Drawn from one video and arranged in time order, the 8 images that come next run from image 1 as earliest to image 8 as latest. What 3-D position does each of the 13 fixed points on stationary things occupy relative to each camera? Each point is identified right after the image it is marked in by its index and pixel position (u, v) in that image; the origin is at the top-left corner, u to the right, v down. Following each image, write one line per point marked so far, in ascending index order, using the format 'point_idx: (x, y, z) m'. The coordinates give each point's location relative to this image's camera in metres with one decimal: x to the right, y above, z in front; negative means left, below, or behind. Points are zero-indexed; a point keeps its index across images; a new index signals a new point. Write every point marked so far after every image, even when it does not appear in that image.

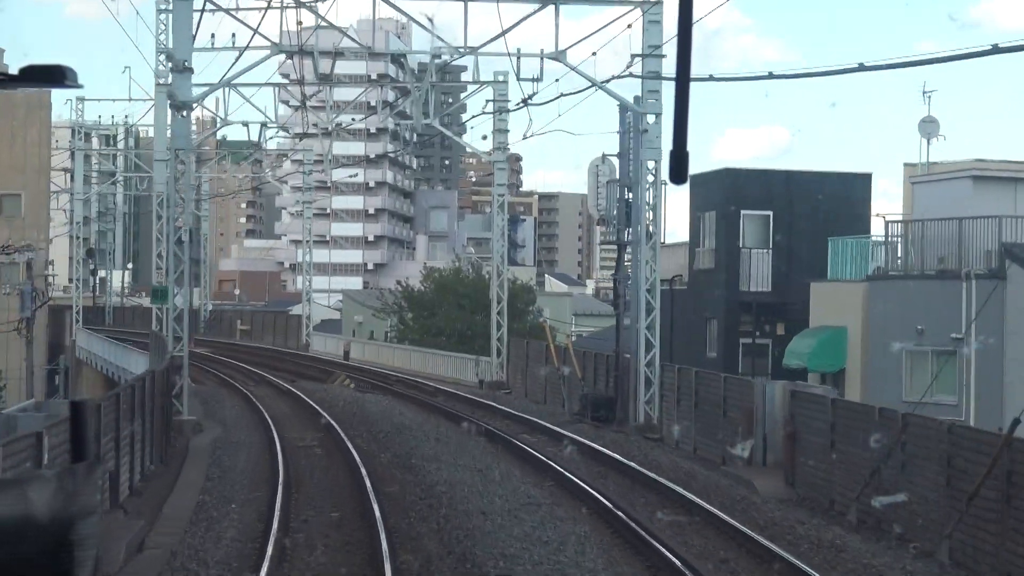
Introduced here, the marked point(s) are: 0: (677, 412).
0: (+1.1, -0.8, +14.2) m
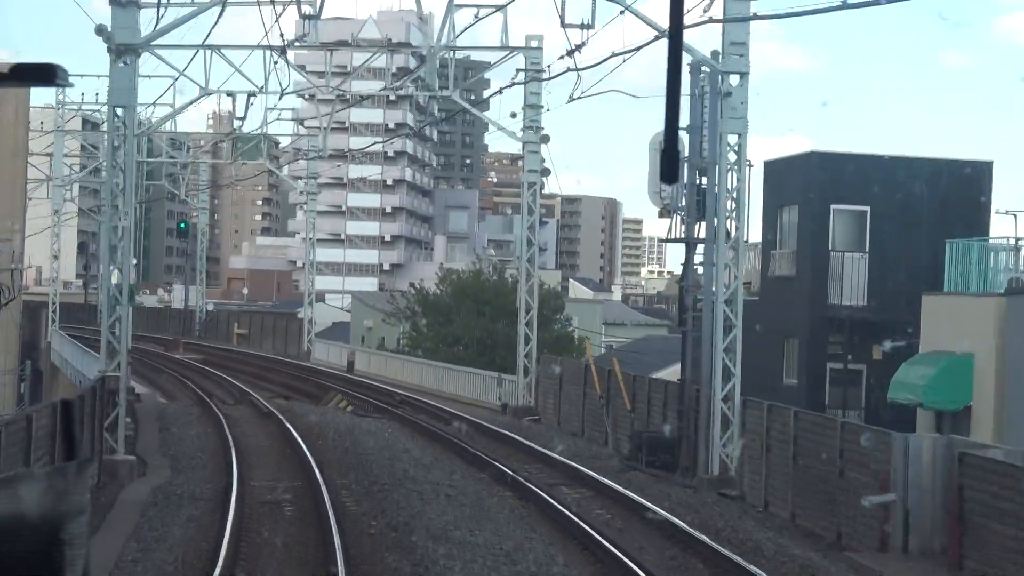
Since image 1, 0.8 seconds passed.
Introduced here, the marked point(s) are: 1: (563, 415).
0: (+1.3, -0.9, +10.8) m
1: (+0.4, -1.0, +16.2) m
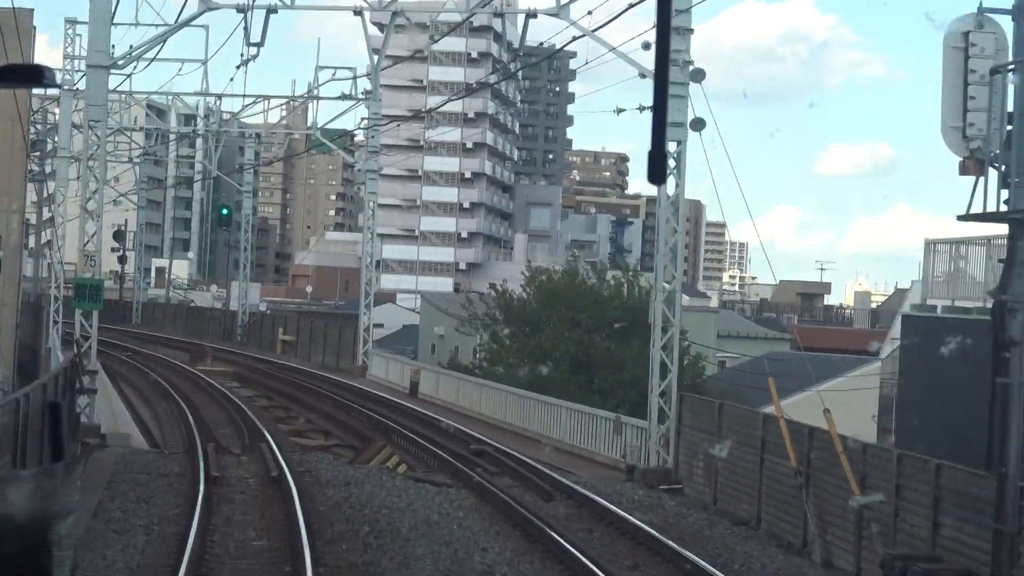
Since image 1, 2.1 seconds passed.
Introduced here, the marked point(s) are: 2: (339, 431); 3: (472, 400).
0: (+1.7, -0.9, +5.3) m
1: (+1.1, -1.0, +10.7) m
2: (-1.3, -1.0, +16.0) m
3: (-0.3, -0.9, +18.0) m
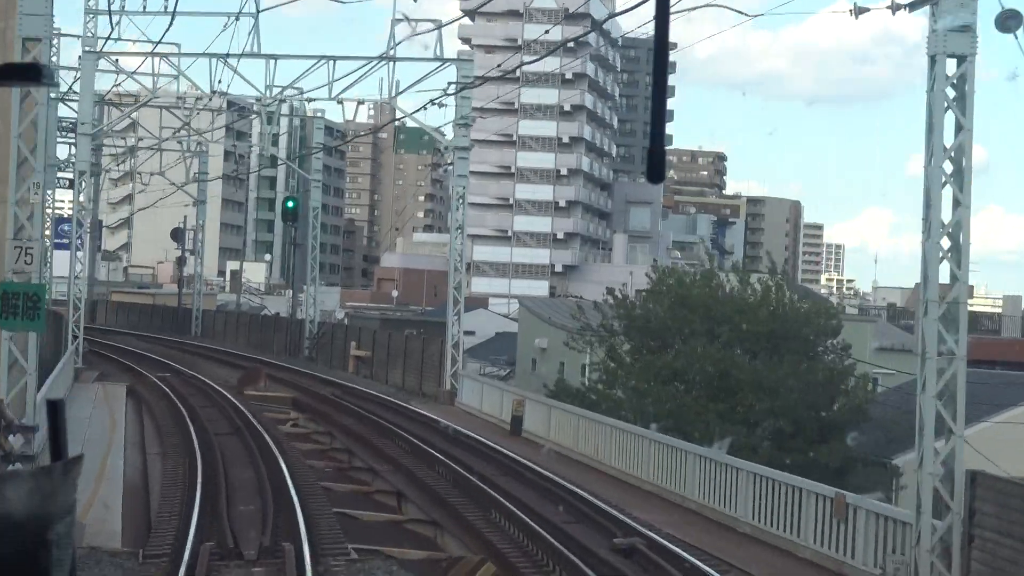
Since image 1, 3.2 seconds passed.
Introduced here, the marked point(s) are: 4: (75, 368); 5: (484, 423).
0: (+2.1, -0.9, +0.6) m
1: (+1.6, -1.0, +6.1) m
2: (-0.5, -1.1, +11.4) m
3: (+0.5, -1.0, +13.3) m
4: (-4.0, -0.7, +19.8) m
5: (-0.2, -1.0, +17.0) m
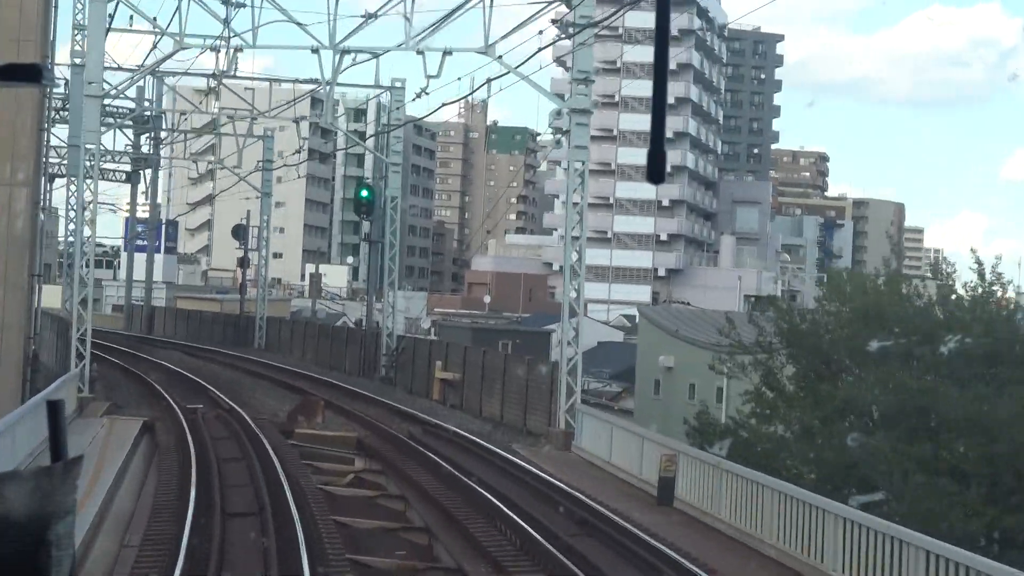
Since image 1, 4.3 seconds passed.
0: (+2.2, -1.0, -4.1) m
1: (+2.0, -1.0, +1.5) m
2: (+0.1, -1.1, +6.8) m
3: (+1.2, -1.0, +8.7) m
4: (-3.1, -0.8, +15.4) m
5: (+0.6, -1.1, +12.4) m
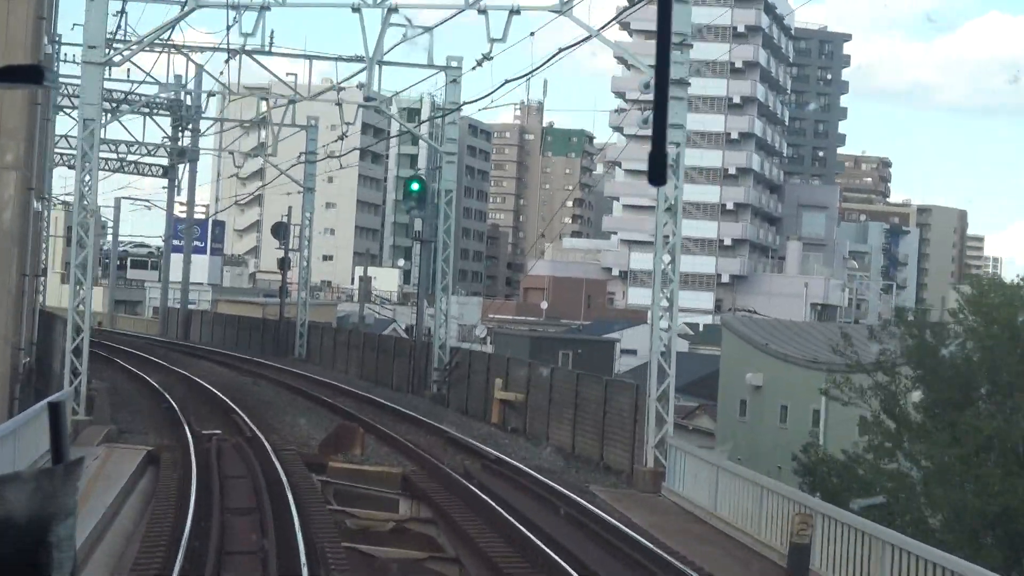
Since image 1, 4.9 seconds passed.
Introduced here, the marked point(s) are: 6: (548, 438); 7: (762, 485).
0: (+2.1, -1.0, -6.6) m
1: (+2.1, -1.1, -1.1) m
2: (+0.3, -1.1, +4.4) m
3: (+1.5, -1.0, +6.2) m
4: (-2.6, -0.8, +13.0) m
5: (+1.0, -1.1, +9.9) m
6: (+0.2, -1.0, +14.6) m
7: (+1.1, -0.9, +9.1) m
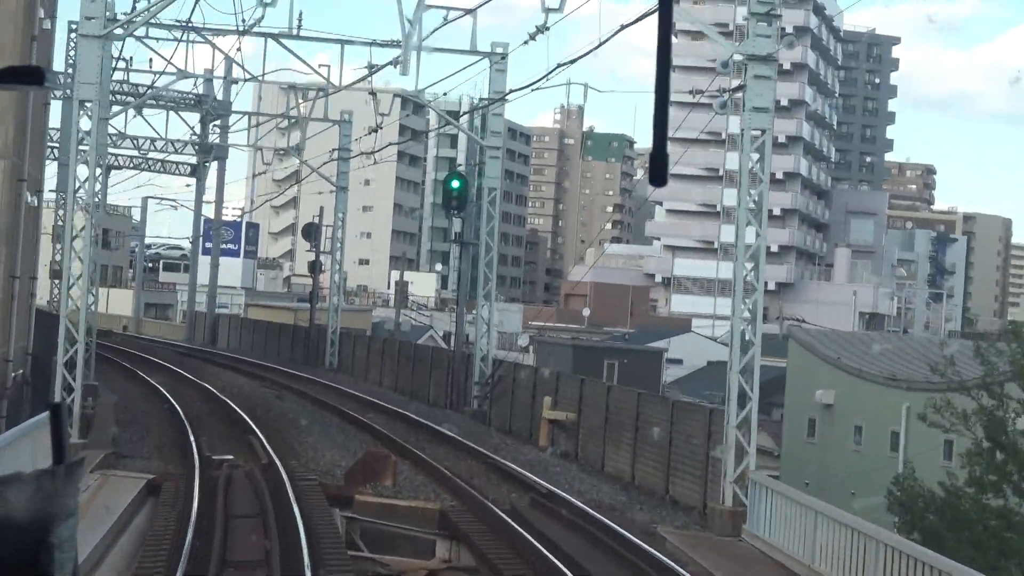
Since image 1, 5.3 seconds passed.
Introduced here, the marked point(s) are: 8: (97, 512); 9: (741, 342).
0: (+2.1, -1.0, -8.2) m
1: (+2.1, -1.1, -2.7) m
2: (+0.4, -1.1, +2.7) m
3: (+1.6, -1.1, +4.6) m
4: (-2.3, -0.8, +11.4) m
5: (+1.2, -1.2, +8.3) m
6: (+0.6, -1.0, +13.0) m
7: (+1.3, -0.9, +7.5) m
8: (-1.9, -1.0, +9.8) m
9: (+1.1, -0.3, +10.0) m
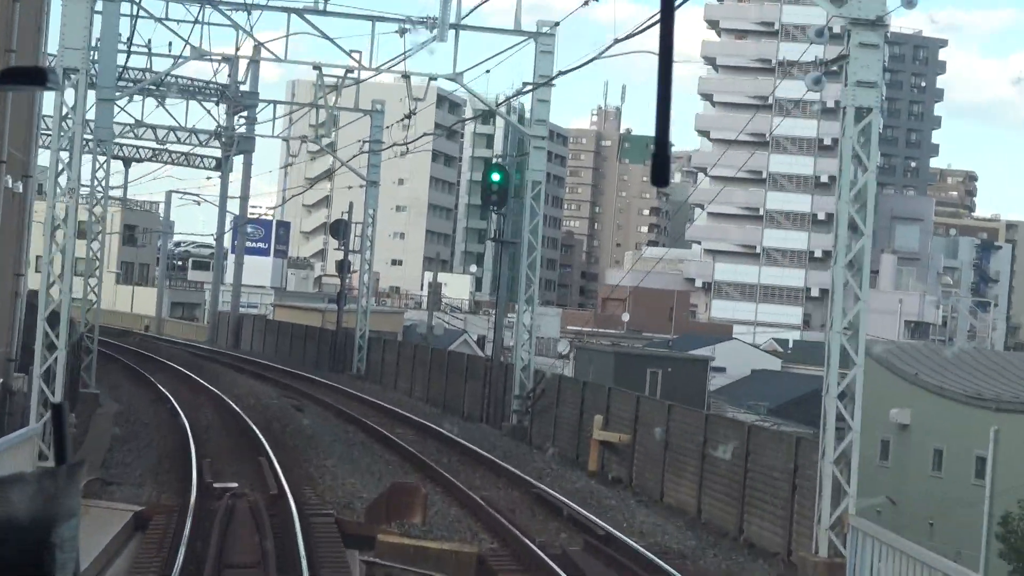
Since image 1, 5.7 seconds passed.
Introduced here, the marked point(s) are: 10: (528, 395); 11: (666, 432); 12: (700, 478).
0: (+2.0, -1.0, -9.9) m
1: (+2.1, -1.1, -4.4) m
2: (+0.5, -1.2, +1.1) m
3: (+1.7, -1.1, +3.0) m
4: (-2.1, -0.8, +9.8) m
5: (+1.4, -1.2, +6.6) m
6: (+0.8, -1.1, +11.4) m
7: (+1.5, -0.9, +5.9) m
8: (-1.7, -1.0, +8.2) m
9: (+1.3, -0.3, +8.4) m
10: (+0.1, -0.8, +15.7) m
11: (+0.8, -0.8, +11.5) m
12: (+0.9, -0.9, +10.7) m
